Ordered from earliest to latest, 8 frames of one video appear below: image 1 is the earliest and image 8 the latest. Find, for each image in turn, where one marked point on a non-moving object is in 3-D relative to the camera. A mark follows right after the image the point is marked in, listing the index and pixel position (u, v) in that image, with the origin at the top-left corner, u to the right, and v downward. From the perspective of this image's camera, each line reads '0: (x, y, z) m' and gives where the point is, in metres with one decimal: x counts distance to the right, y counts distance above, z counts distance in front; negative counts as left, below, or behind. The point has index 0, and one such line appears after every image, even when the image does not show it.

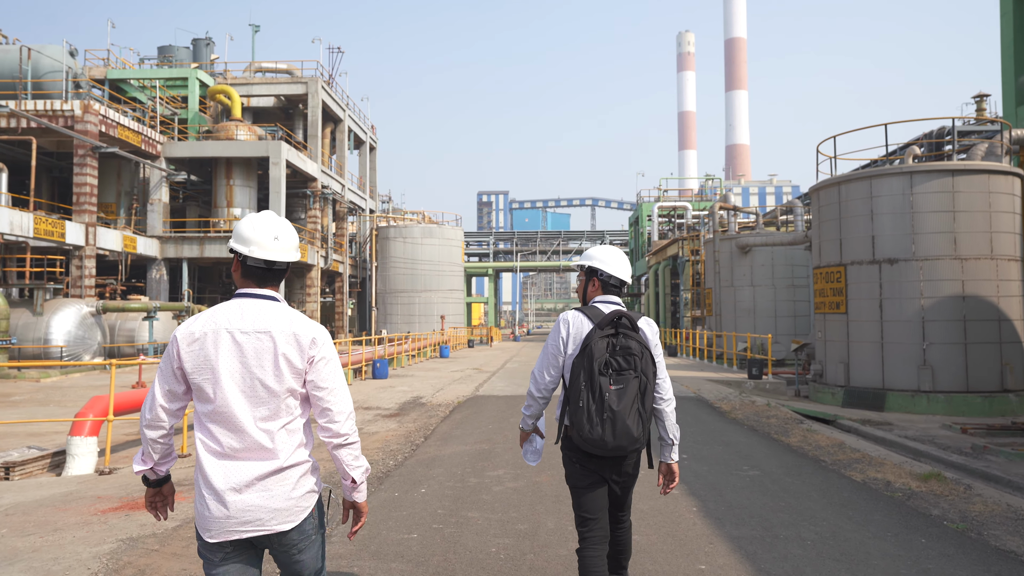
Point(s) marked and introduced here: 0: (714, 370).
0: (+4.5, -1.8, +16.3) m
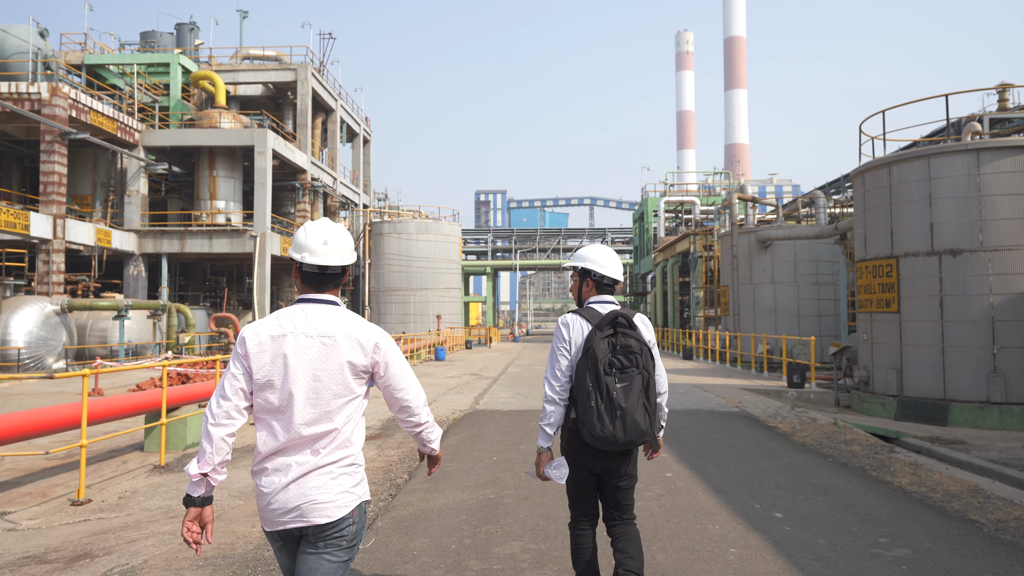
0: (+4.6, -1.8, +14.5) m
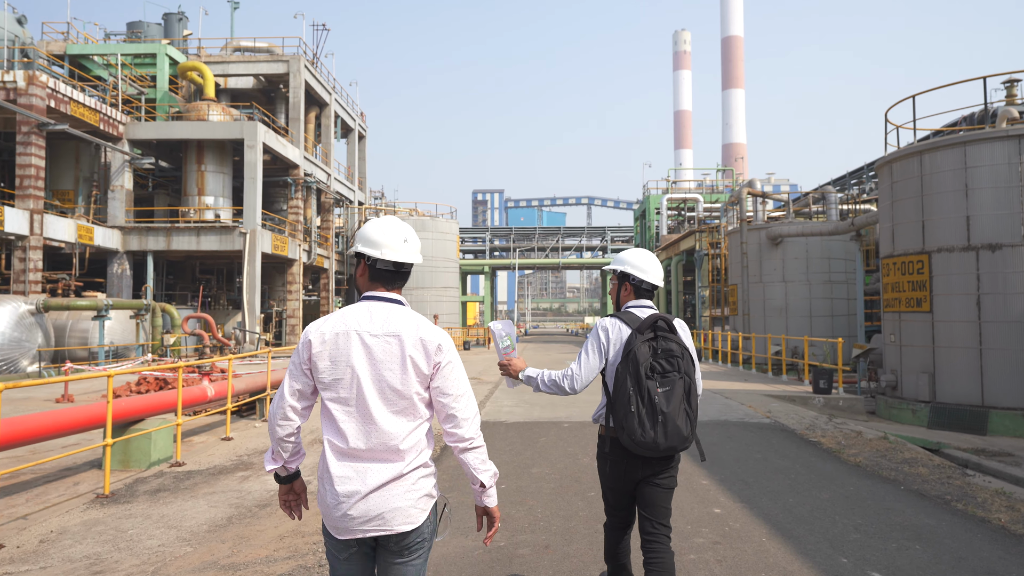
0: (+4.6, -1.7, +13.7) m
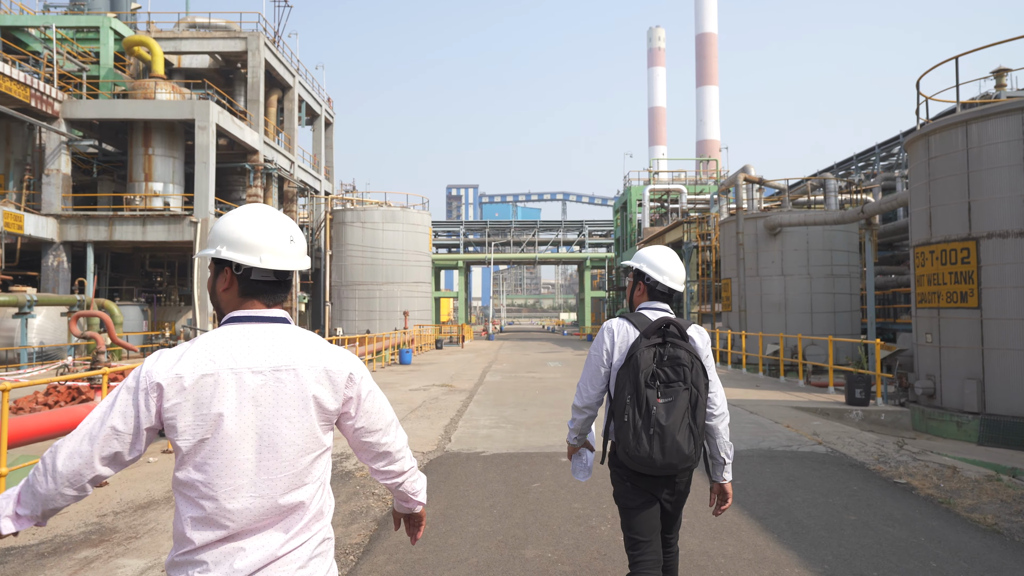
0: (+4.2, -1.6, +12.0) m
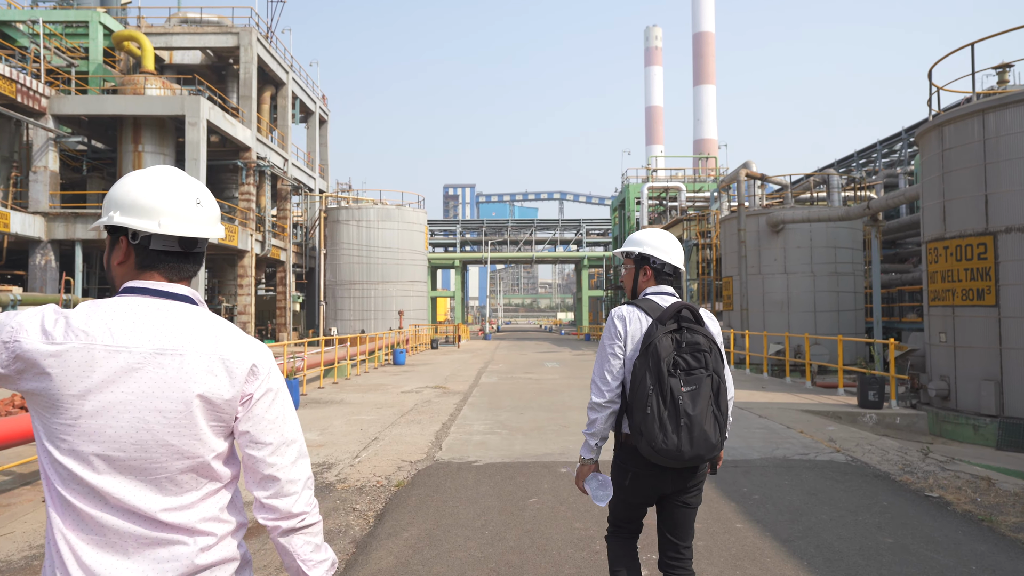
0: (+4.2, -1.6, +11.5) m
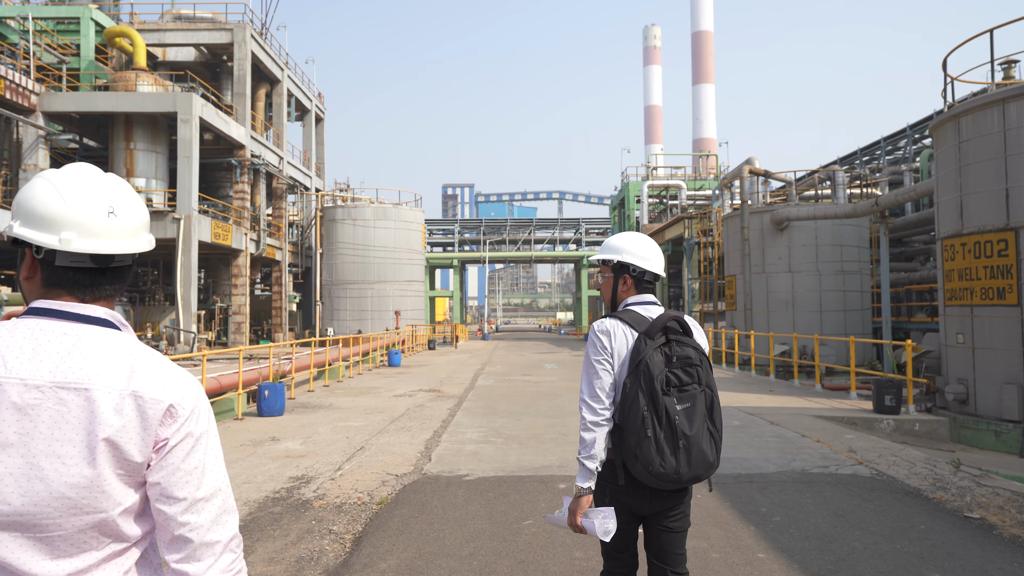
0: (+4.1, -1.6, +11.1) m
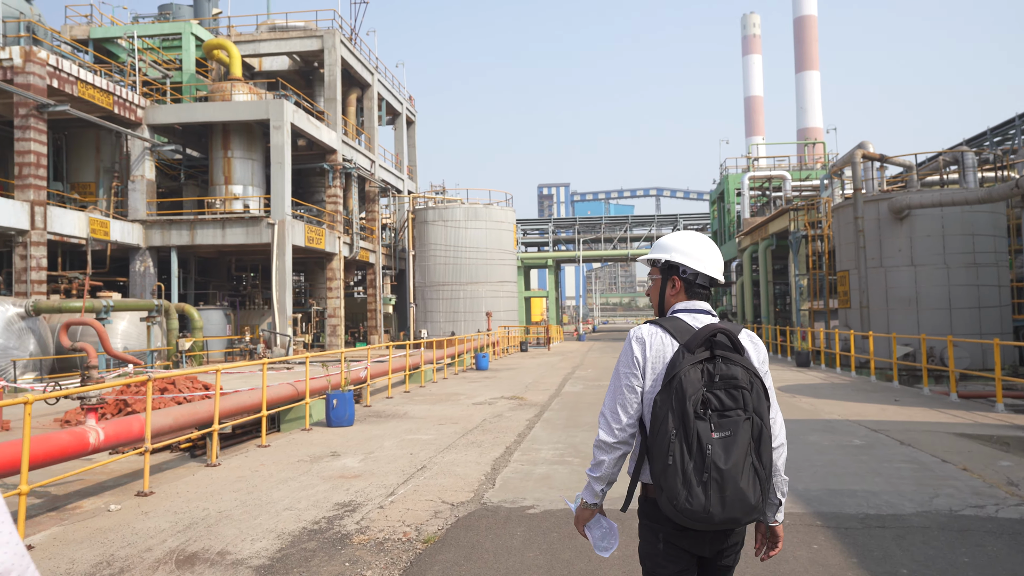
0: (+5.3, -1.5, +9.7) m
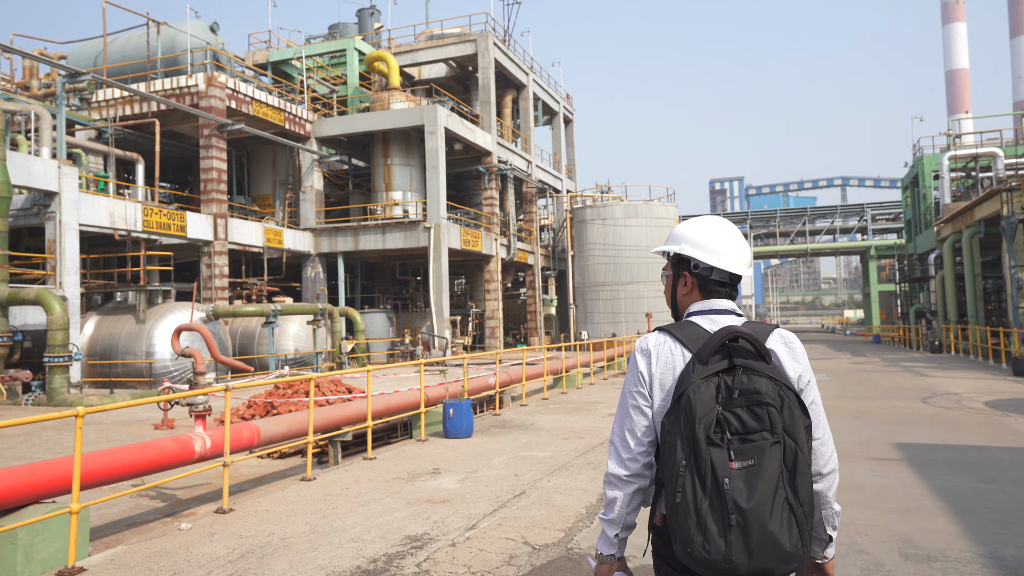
0: (+6.8, -1.4, +7.5) m
